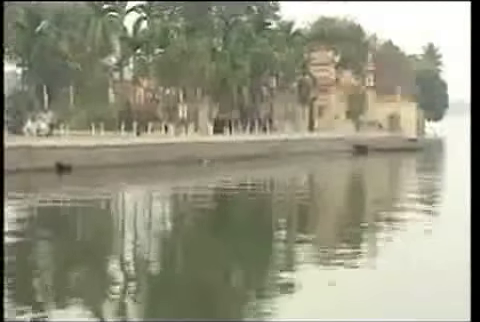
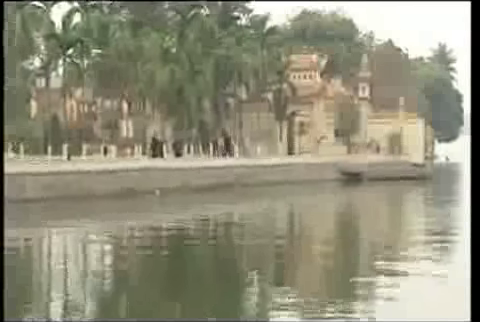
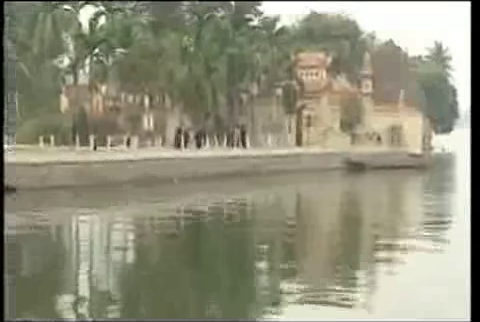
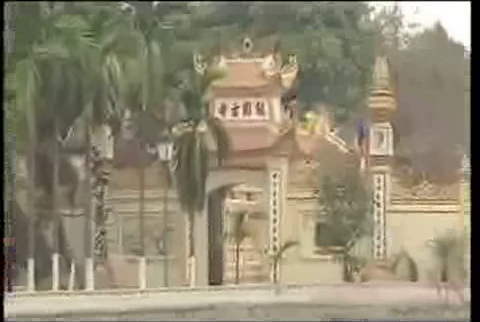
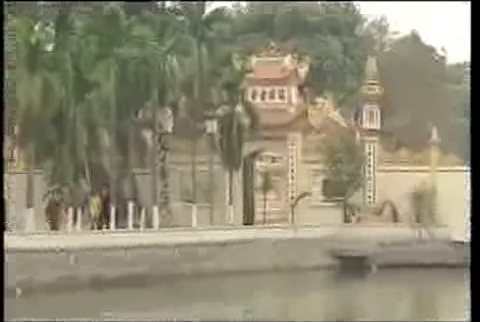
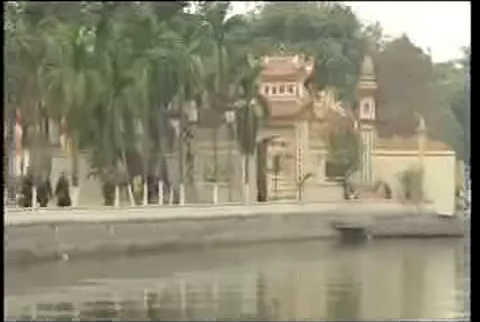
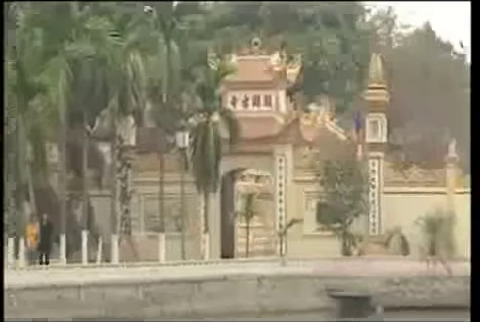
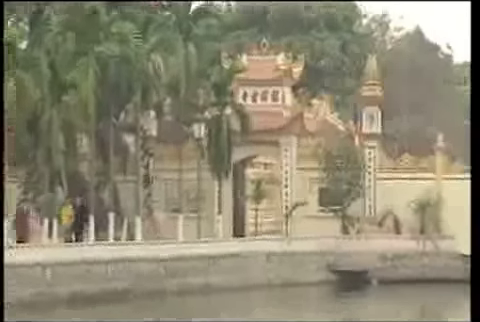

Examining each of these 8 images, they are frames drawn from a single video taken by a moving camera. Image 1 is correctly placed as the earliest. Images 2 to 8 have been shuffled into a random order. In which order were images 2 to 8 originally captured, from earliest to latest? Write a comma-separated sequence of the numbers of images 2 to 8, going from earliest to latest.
3, 2, 6, 5, 8, 7, 4
